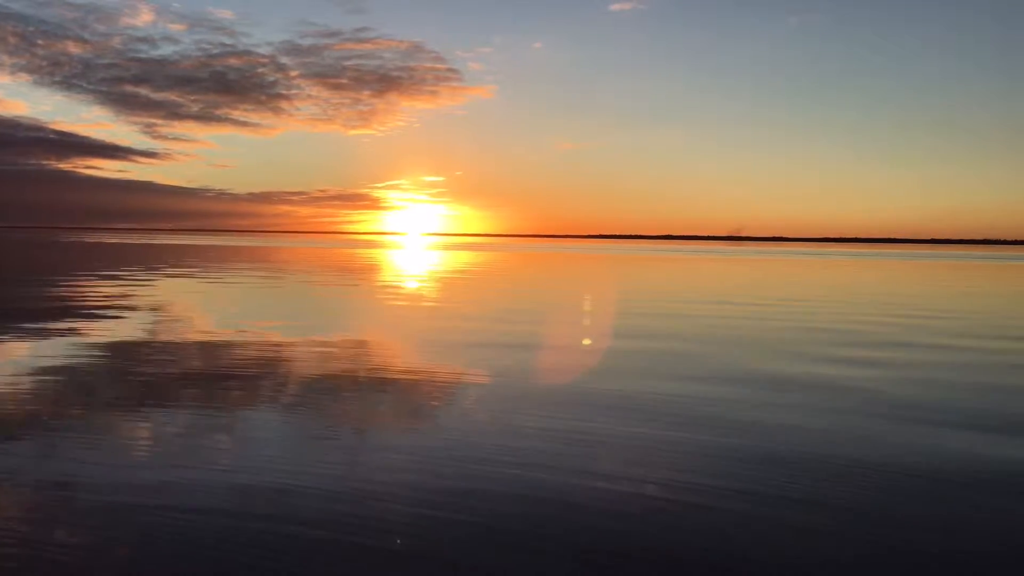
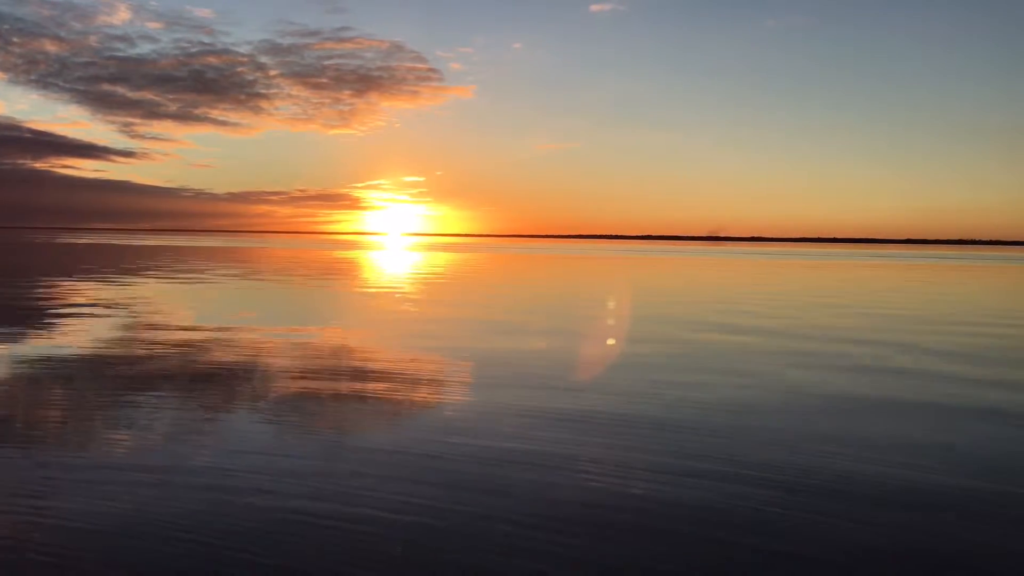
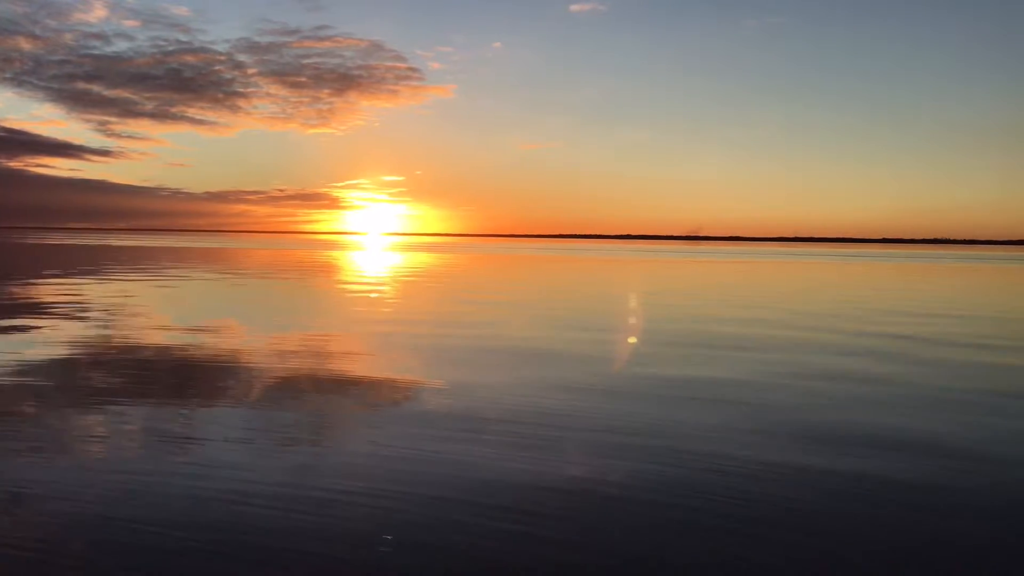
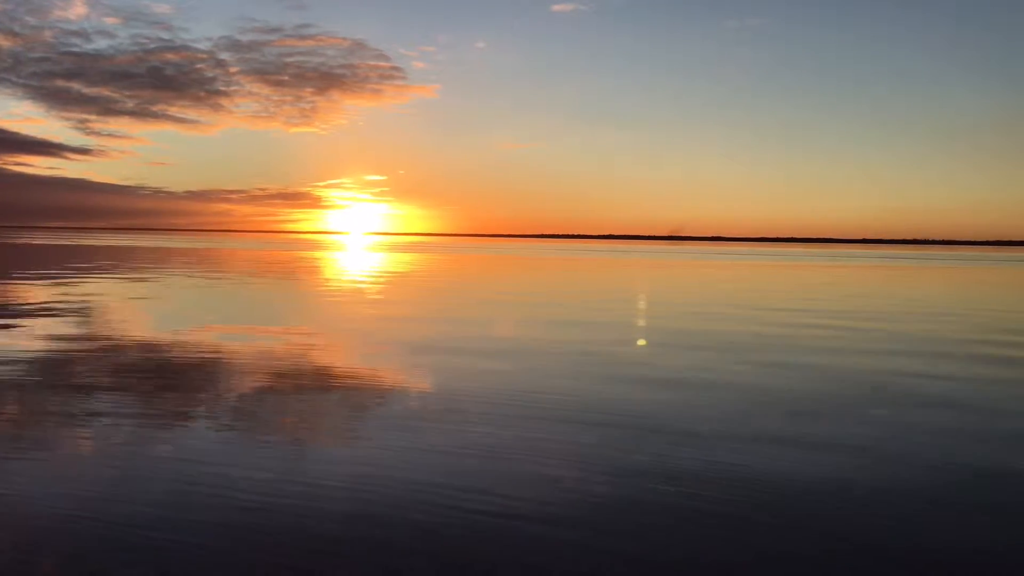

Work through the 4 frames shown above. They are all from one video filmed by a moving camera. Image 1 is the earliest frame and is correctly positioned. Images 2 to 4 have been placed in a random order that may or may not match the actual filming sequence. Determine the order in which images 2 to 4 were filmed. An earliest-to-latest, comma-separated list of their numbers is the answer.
2, 3, 4
